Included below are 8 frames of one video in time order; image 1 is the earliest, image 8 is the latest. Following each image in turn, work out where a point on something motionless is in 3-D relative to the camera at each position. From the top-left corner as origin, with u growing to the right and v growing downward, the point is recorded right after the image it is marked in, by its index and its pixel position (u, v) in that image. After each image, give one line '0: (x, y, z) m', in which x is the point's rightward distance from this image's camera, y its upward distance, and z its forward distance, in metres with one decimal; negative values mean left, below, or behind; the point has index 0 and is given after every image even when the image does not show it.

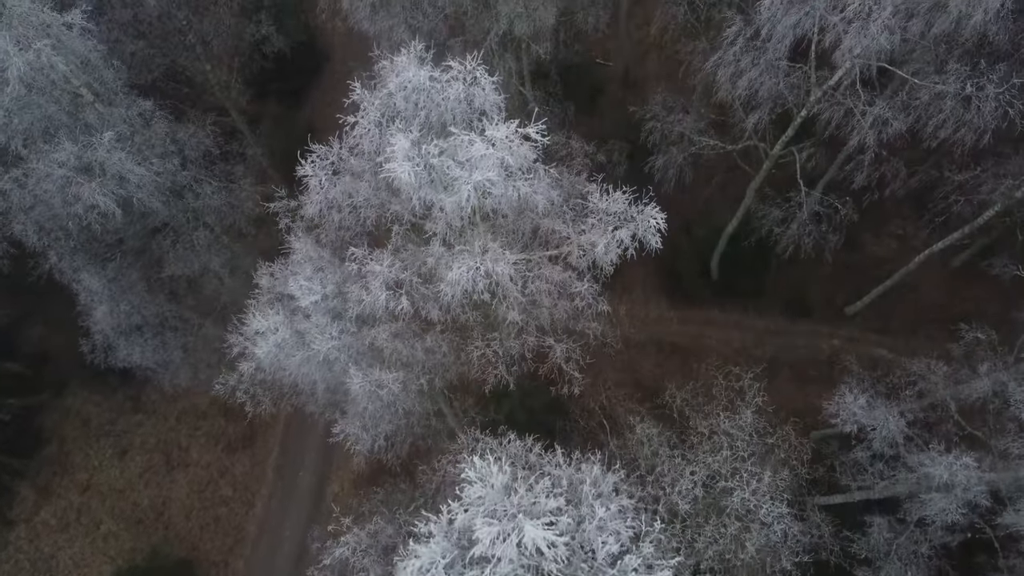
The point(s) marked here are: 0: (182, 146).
0: (-7.5, +3.2, +17.3) m
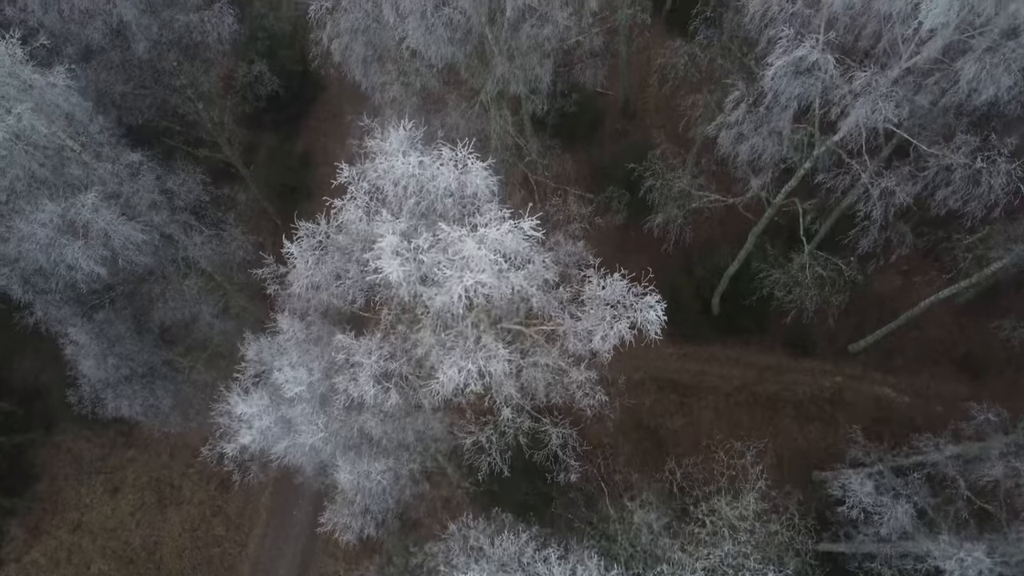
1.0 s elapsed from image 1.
0: (-7.6, +2.0, +16.9) m
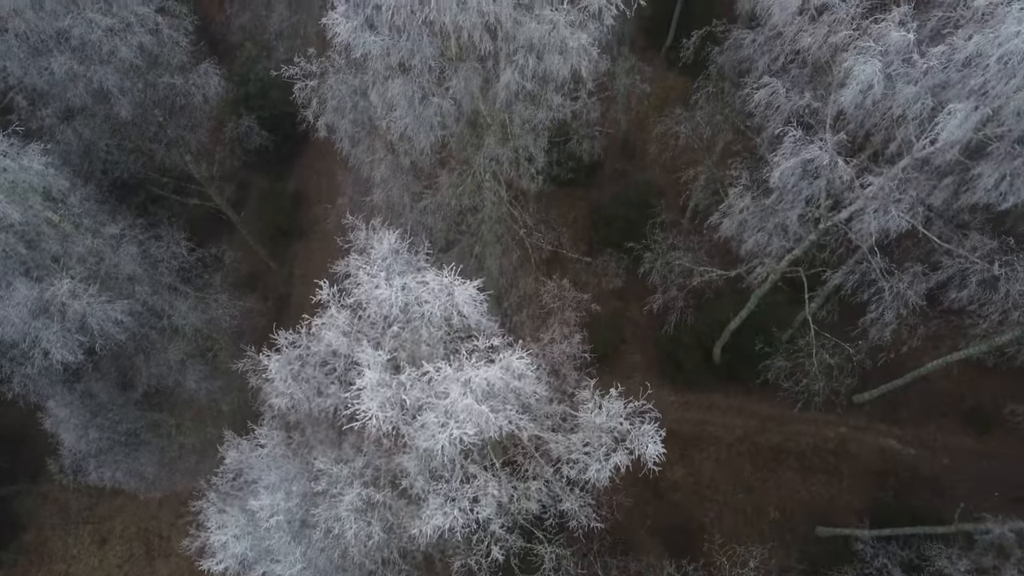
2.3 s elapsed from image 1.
0: (-7.7, +0.5, +16.4) m
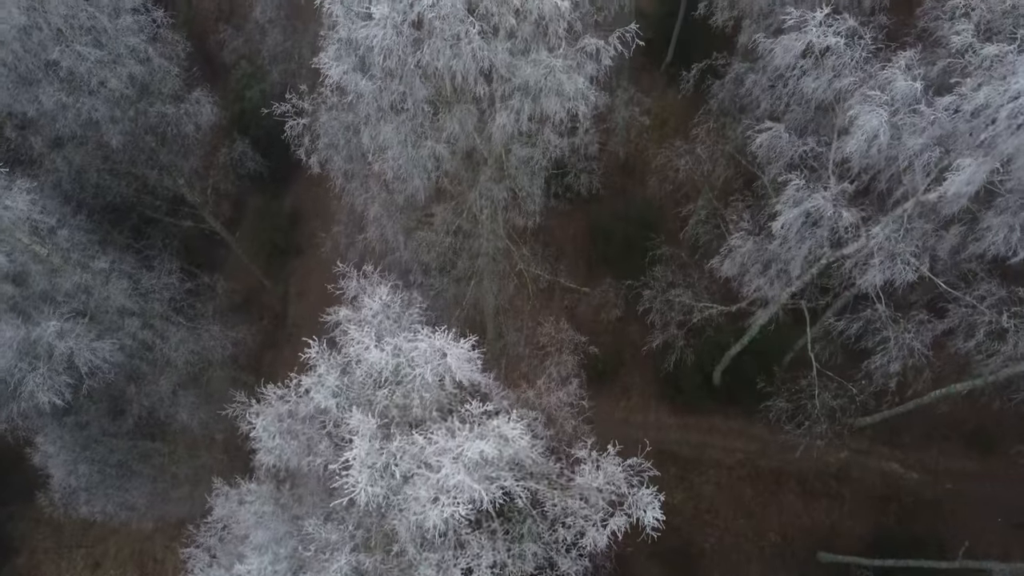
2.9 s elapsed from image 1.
0: (-7.7, -0.2, +16.1) m
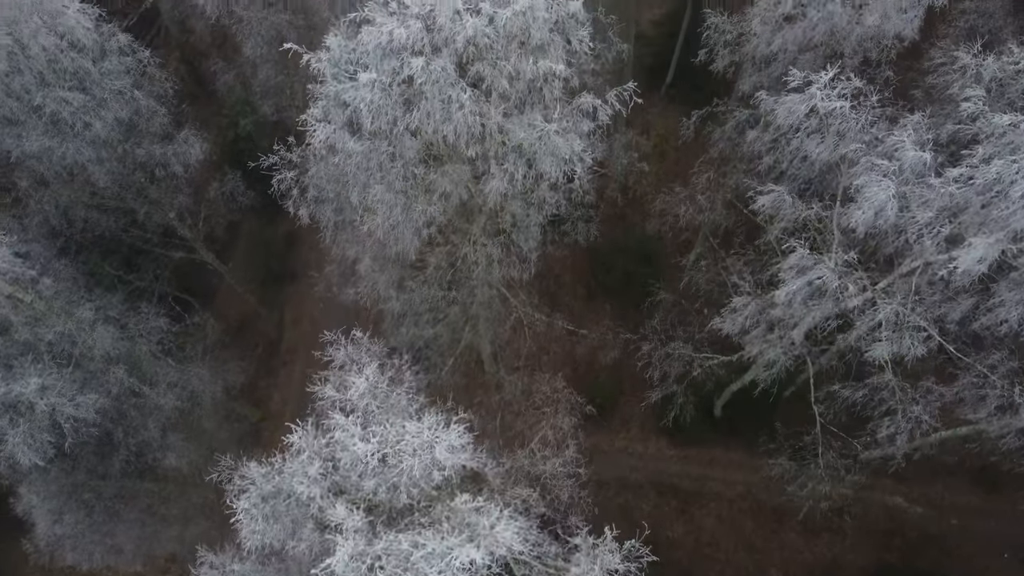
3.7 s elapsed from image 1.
0: (-7.8, -1.1, +15.7) m
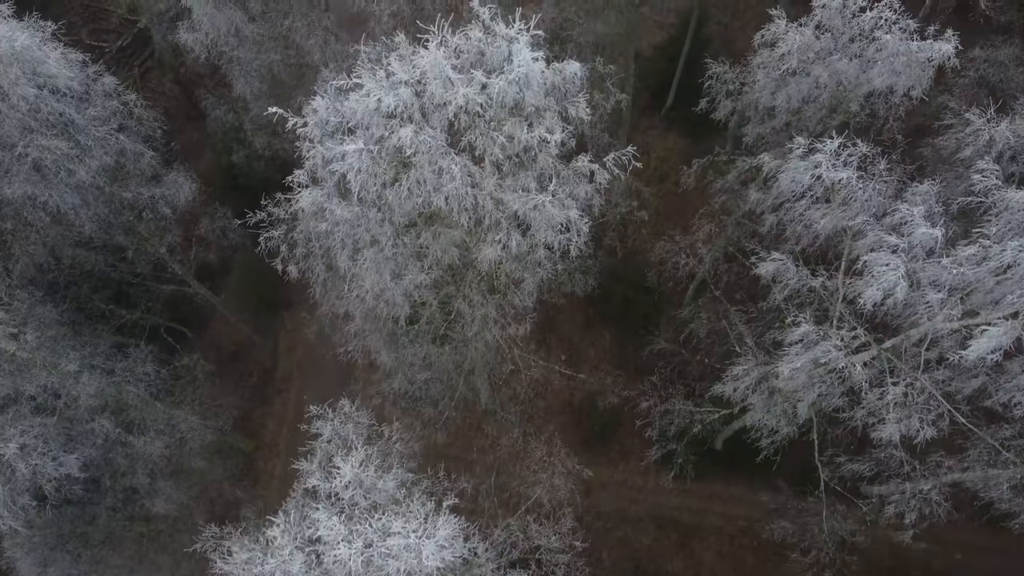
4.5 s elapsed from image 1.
0: (-7.9, -2.0, +15.4) m
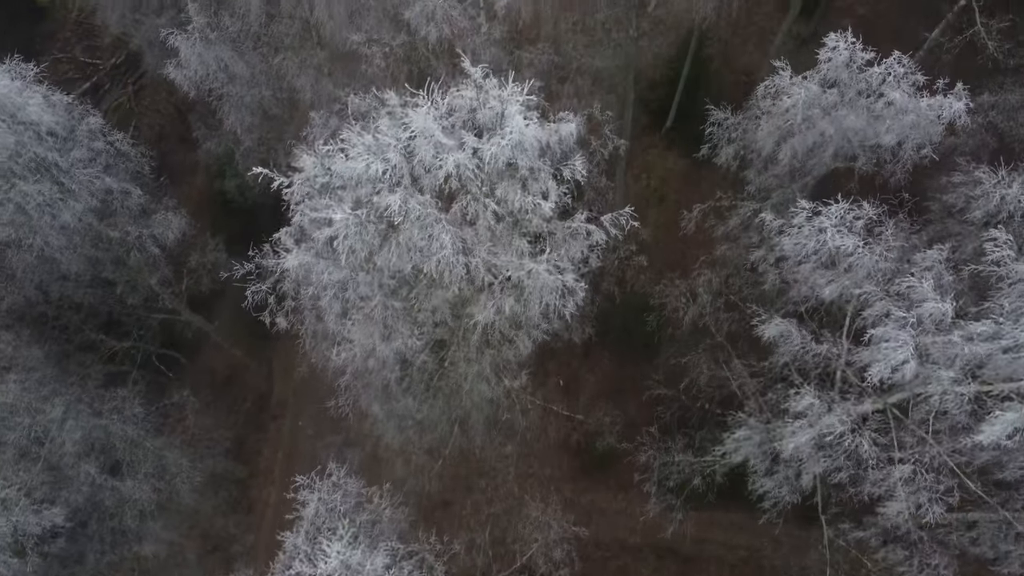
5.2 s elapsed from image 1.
0: (-8.0, -2.8, +15.0) m
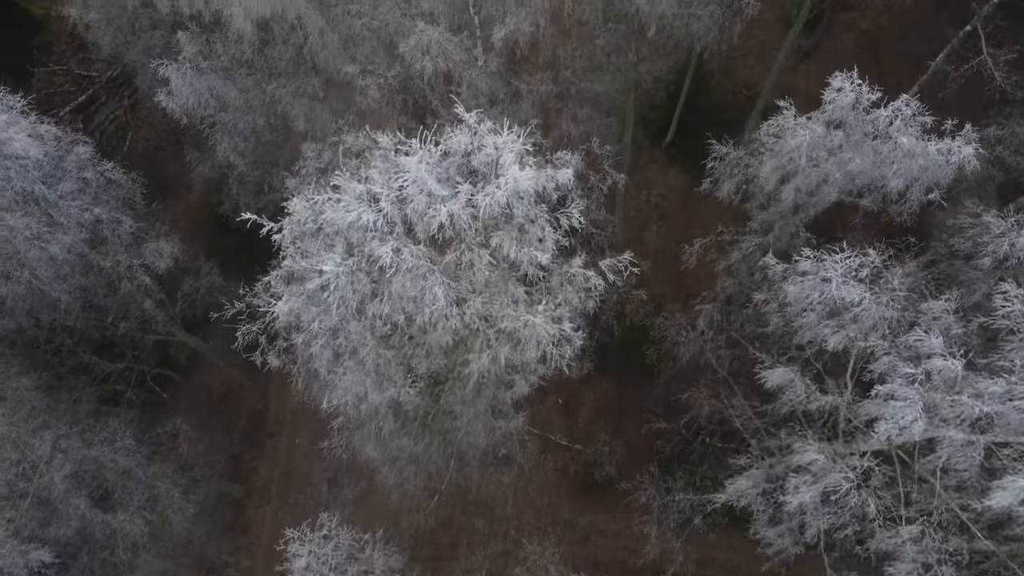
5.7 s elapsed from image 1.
0: (-8.0, -3.4, +14.8) m
